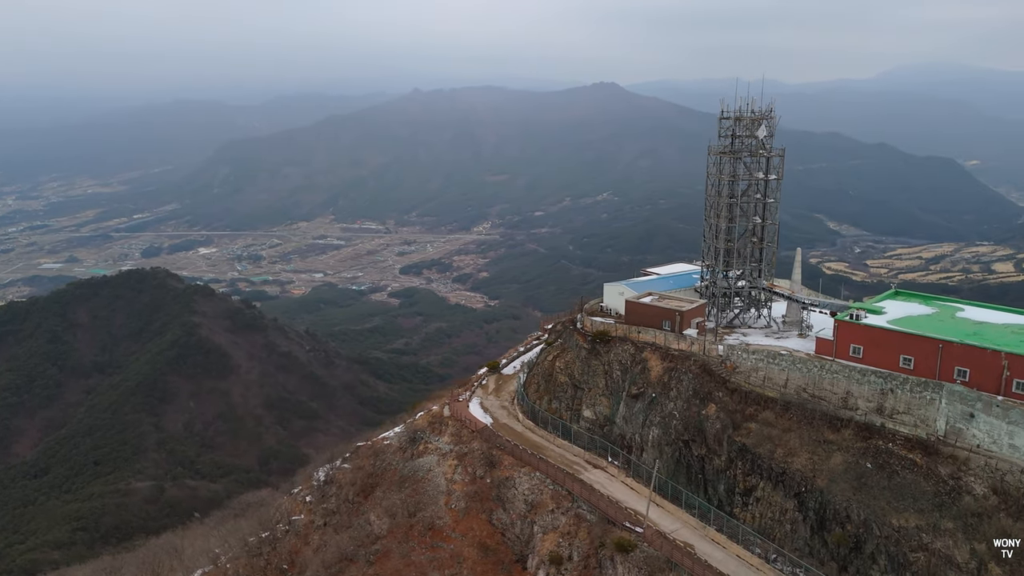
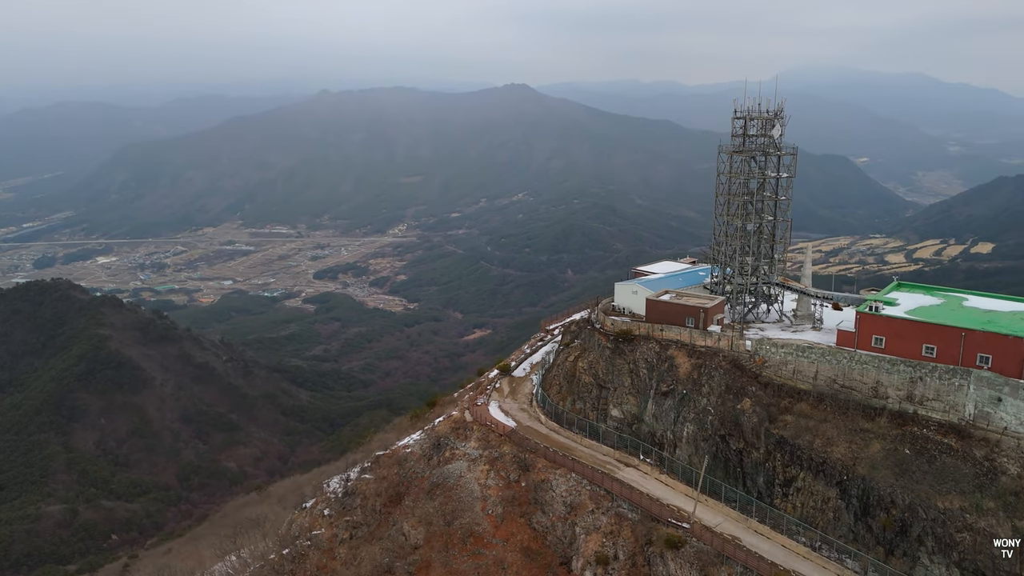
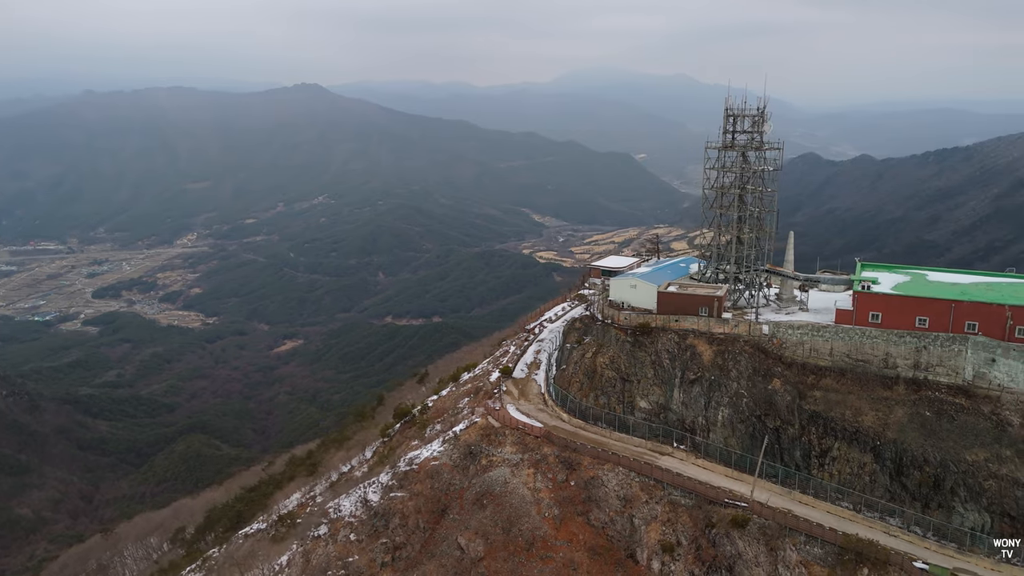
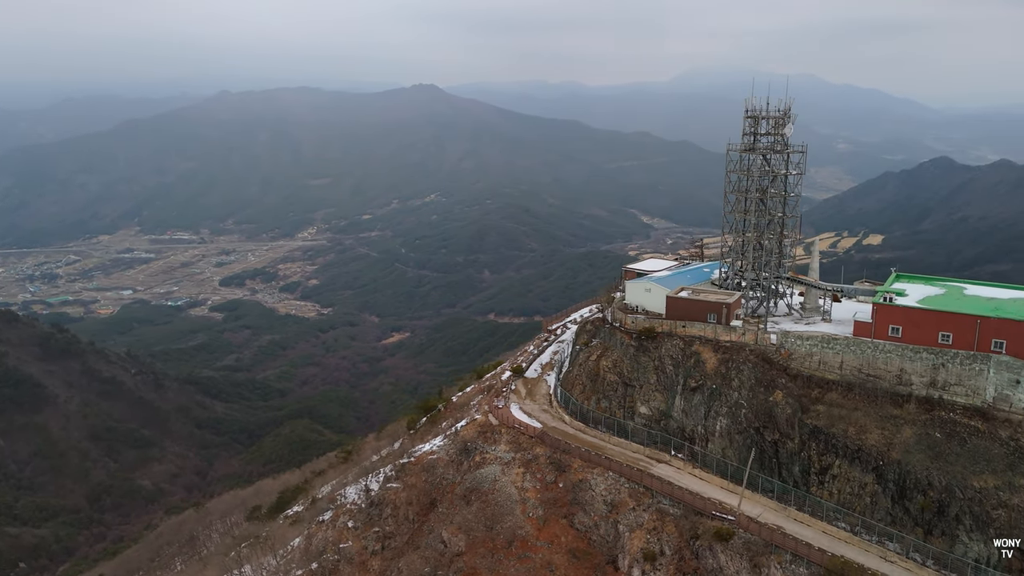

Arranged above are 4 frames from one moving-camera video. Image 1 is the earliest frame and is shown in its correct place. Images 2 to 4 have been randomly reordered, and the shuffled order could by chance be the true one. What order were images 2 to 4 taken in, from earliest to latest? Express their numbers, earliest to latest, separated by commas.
2, 4, 3
